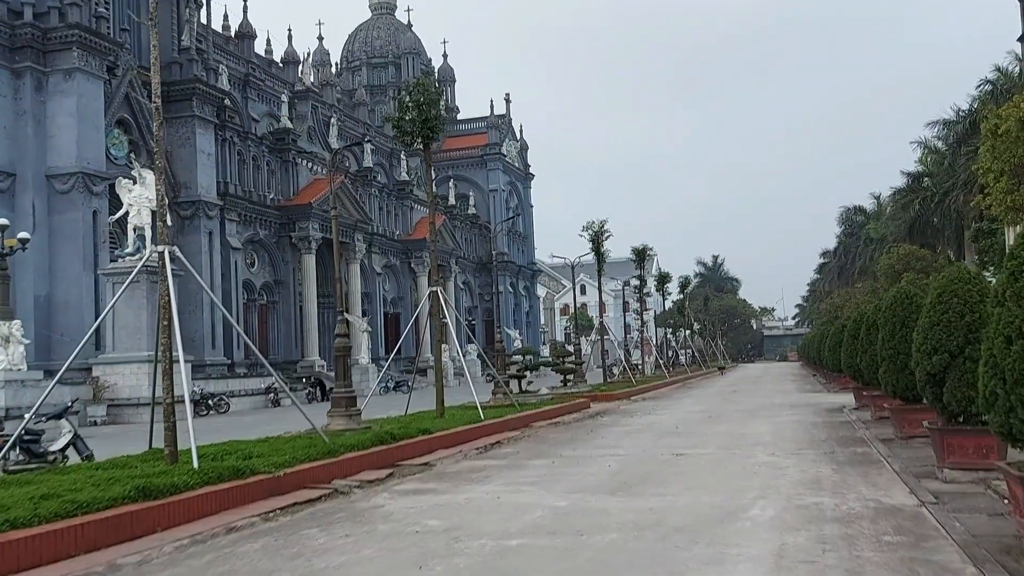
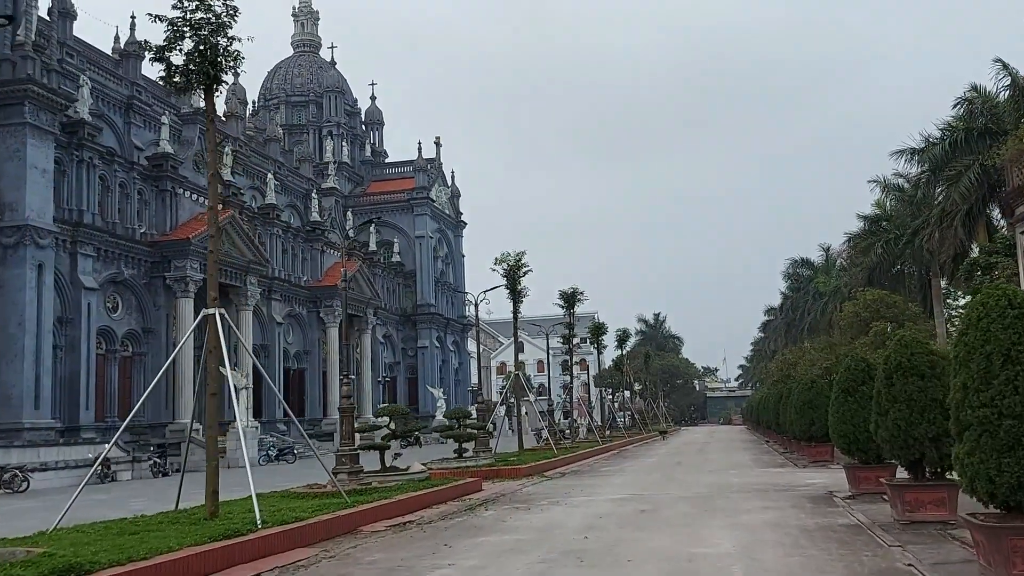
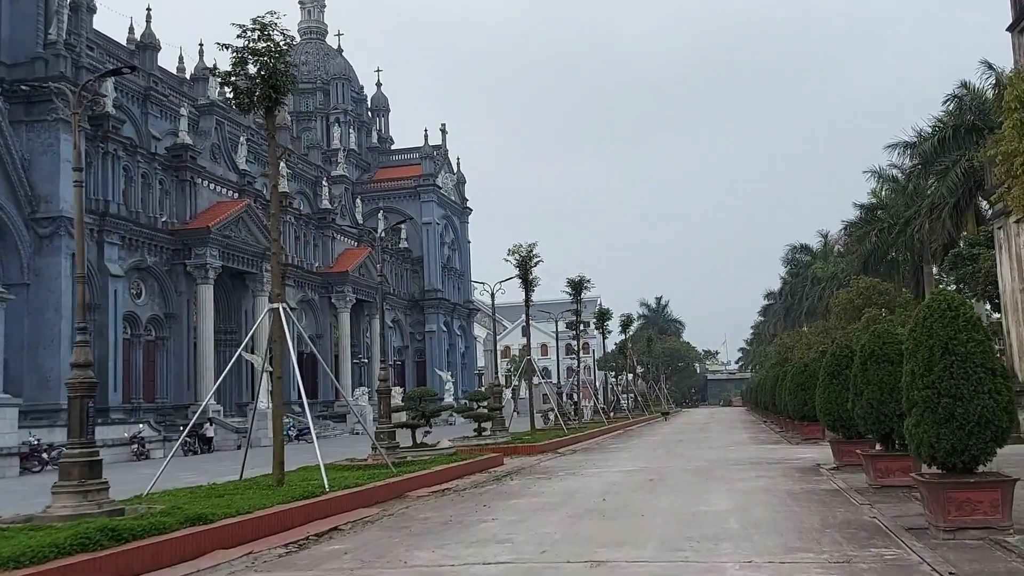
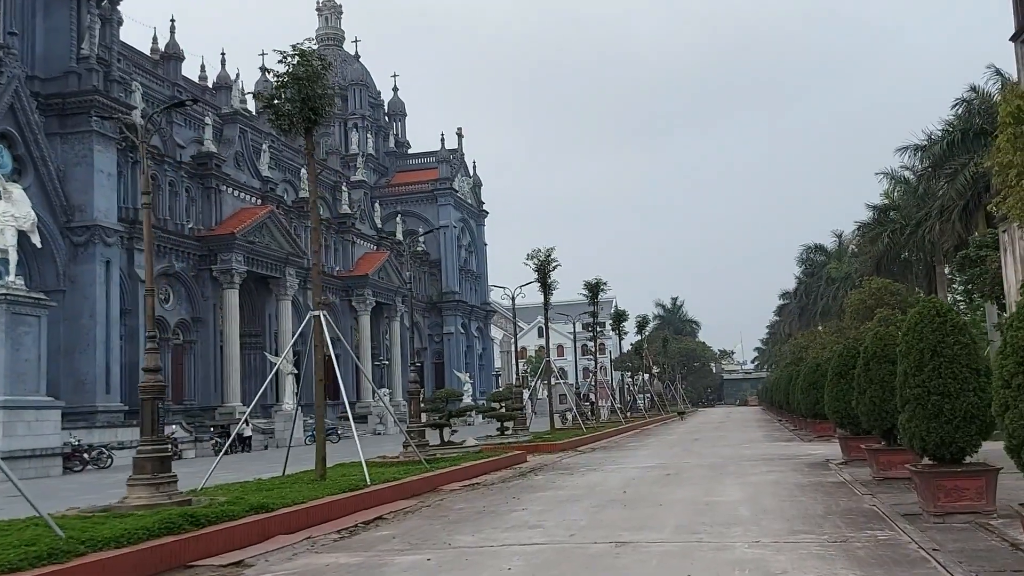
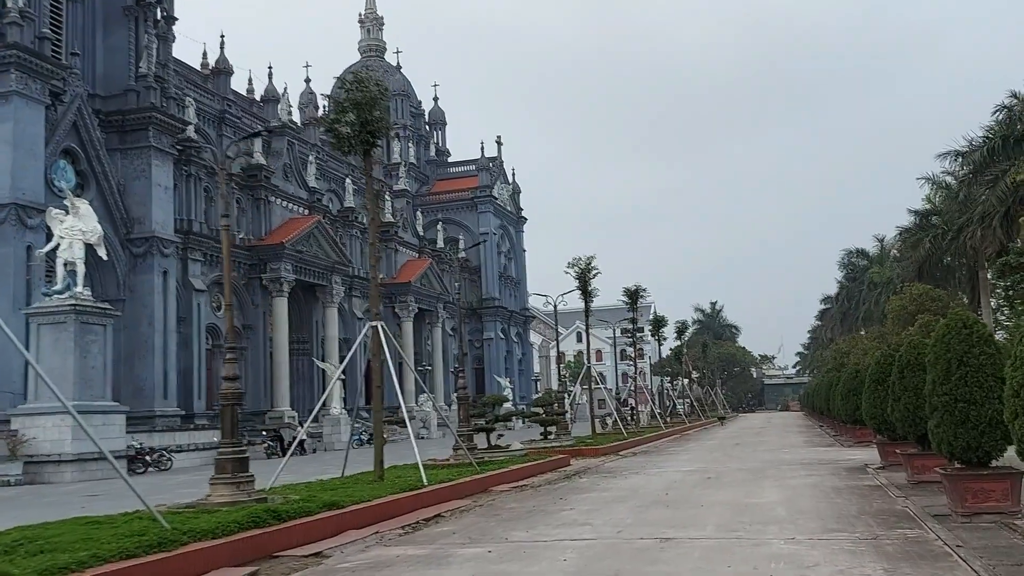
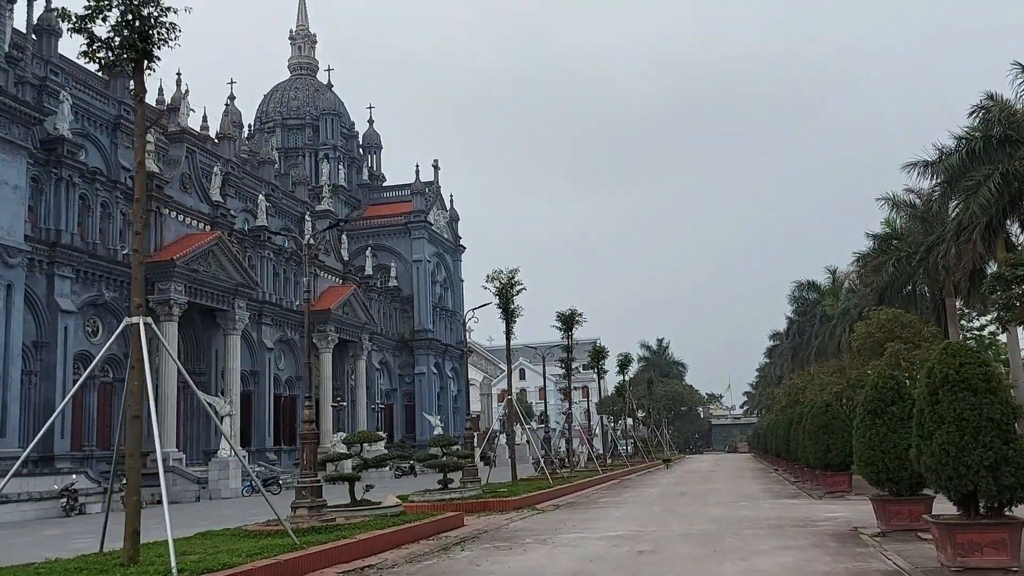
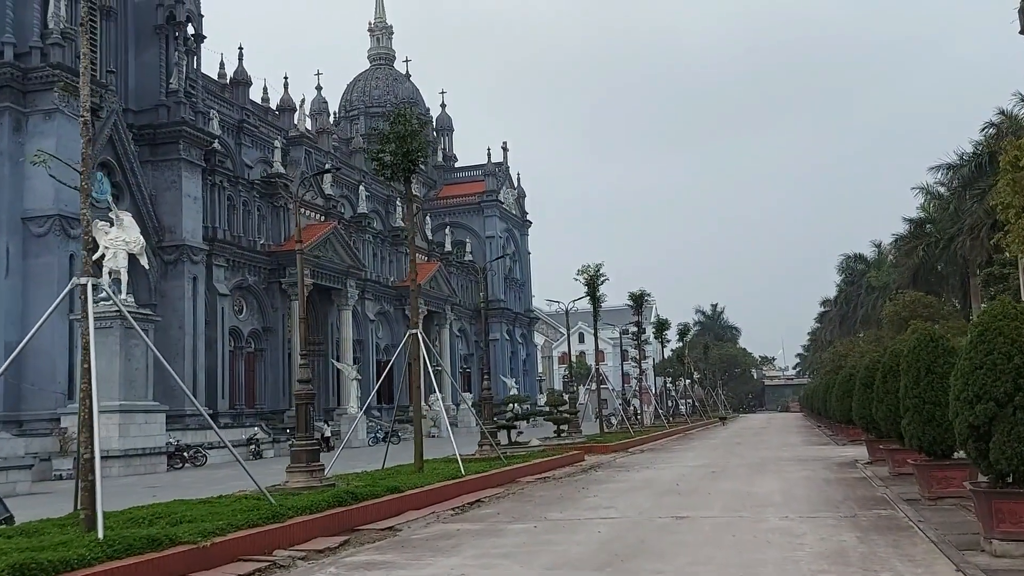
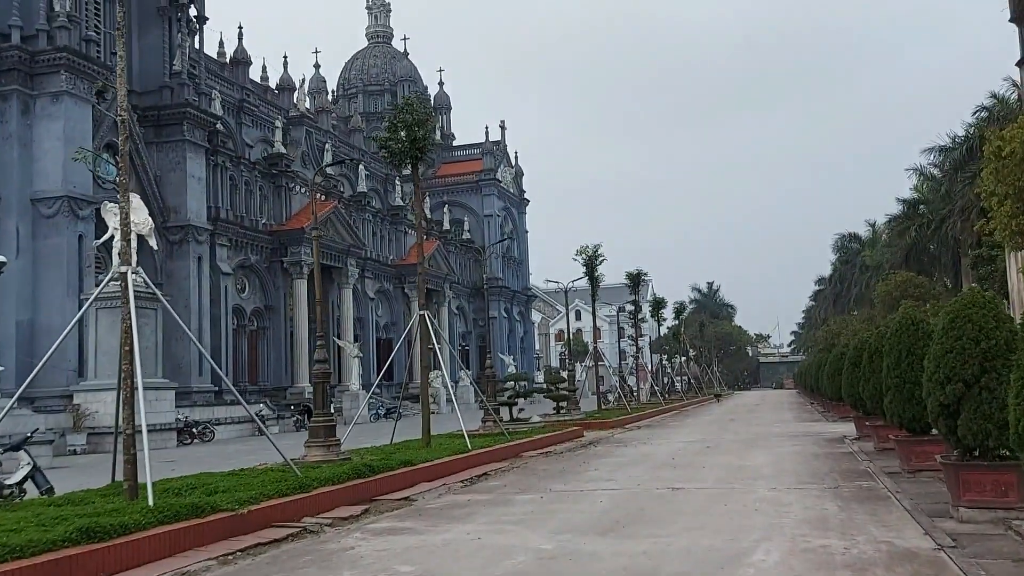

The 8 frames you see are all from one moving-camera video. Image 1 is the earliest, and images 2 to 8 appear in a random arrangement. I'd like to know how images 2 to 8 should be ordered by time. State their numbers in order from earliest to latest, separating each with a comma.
8, 7, 5, 4, 3, 2, 6
